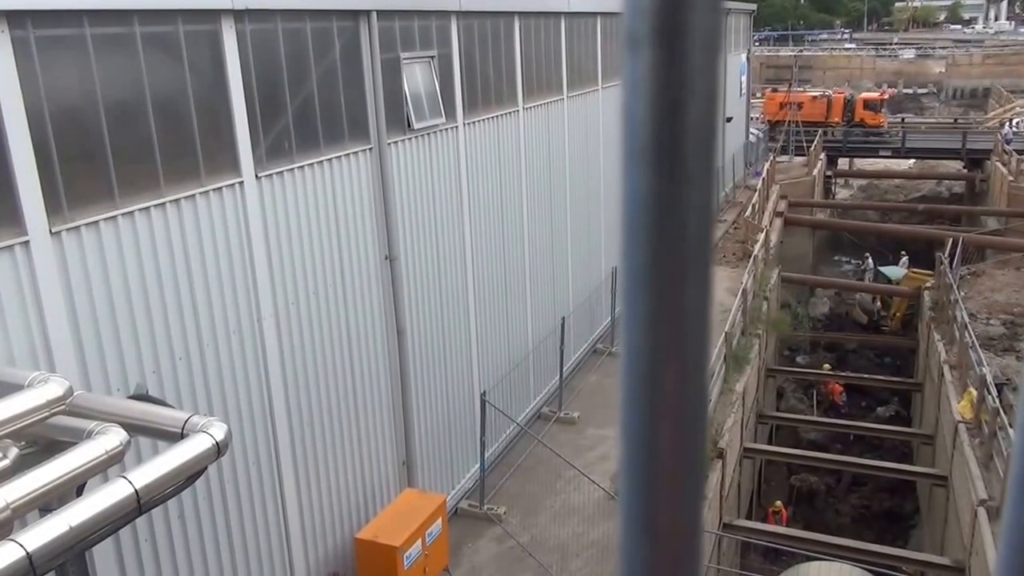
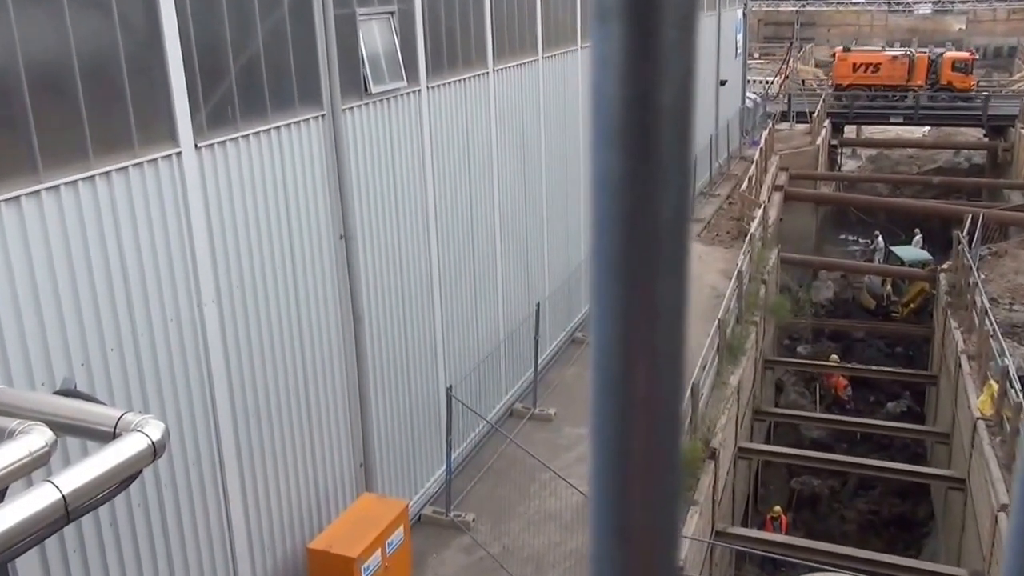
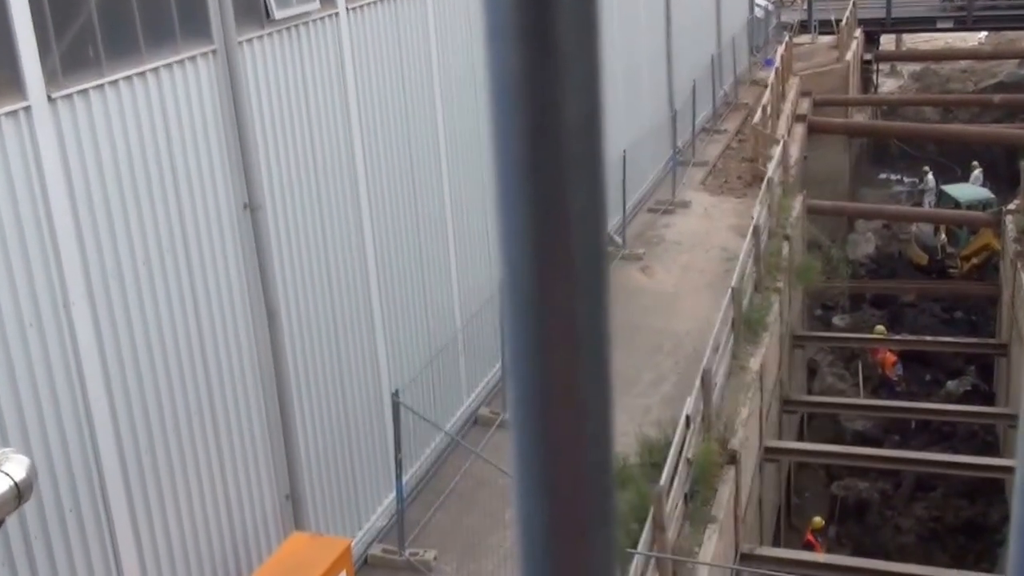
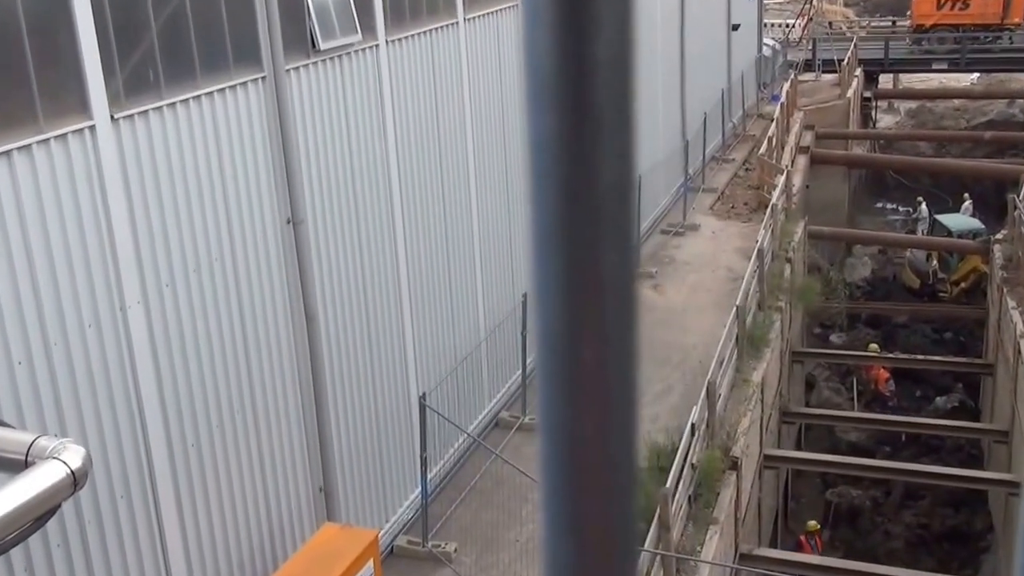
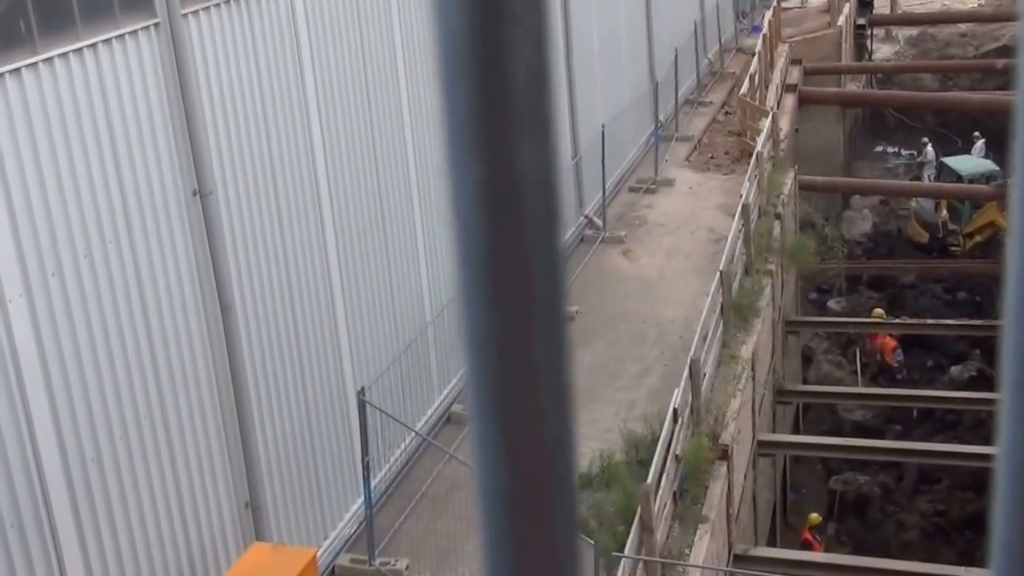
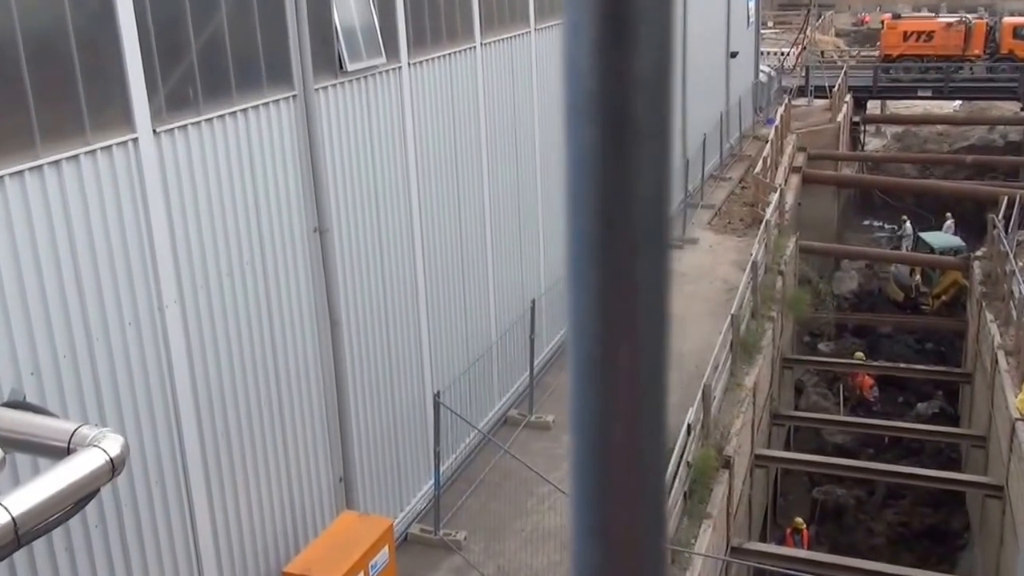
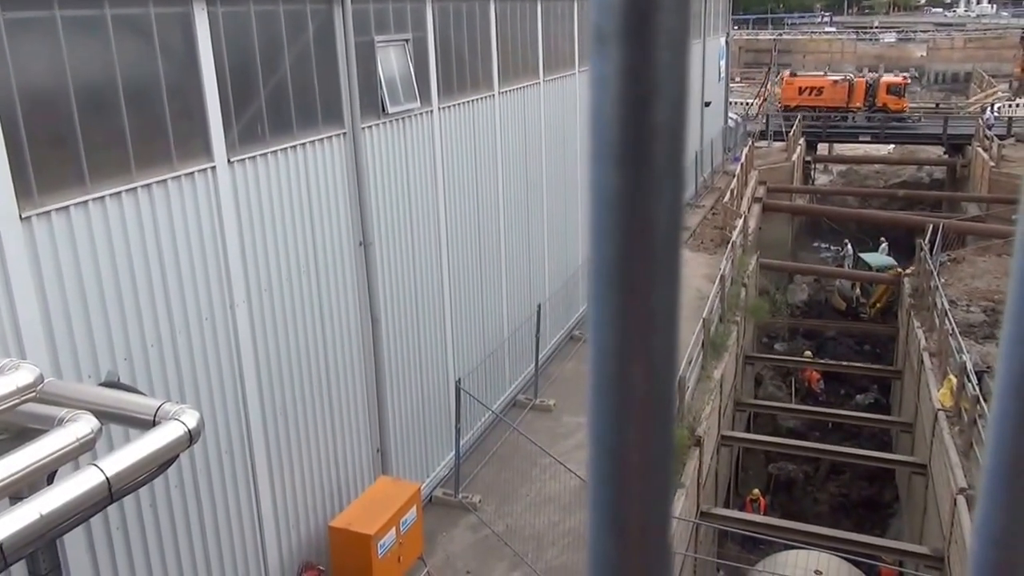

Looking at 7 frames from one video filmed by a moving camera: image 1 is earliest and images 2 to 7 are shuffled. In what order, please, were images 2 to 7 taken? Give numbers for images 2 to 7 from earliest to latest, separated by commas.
7, 2, 6, 4, 3, 5
